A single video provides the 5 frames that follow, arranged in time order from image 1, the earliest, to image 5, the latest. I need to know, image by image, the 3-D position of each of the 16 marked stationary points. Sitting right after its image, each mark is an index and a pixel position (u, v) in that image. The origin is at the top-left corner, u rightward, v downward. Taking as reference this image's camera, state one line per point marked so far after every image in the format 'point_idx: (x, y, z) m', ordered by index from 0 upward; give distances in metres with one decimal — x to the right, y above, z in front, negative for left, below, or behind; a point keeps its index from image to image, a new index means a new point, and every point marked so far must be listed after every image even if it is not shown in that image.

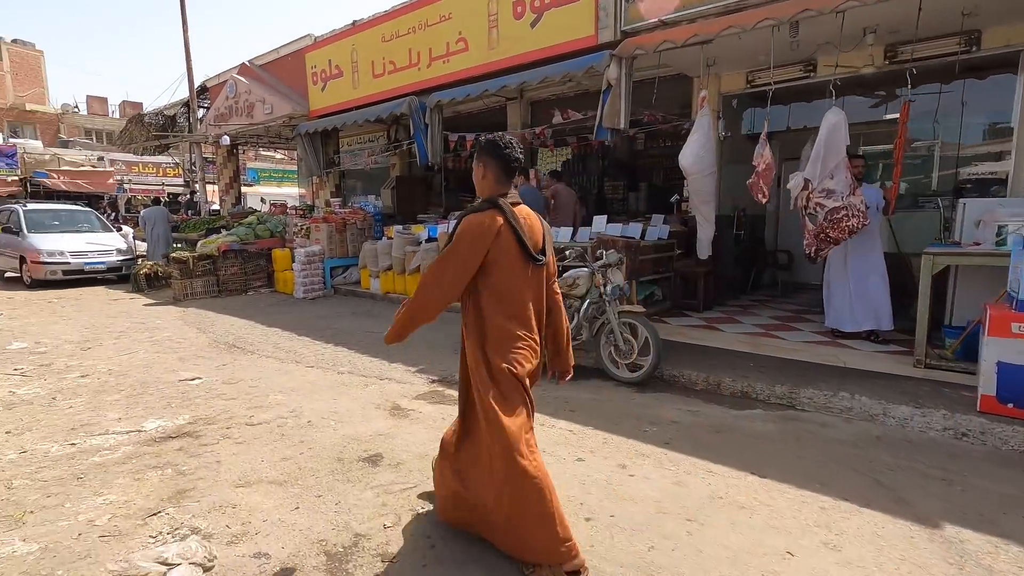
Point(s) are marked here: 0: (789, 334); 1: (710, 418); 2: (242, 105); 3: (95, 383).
0: (+3.4, -0.6, +6.5) m
1: (+1.6, -1.0, +4.3) m
2: (-6.5, +4.4, +13.0) m
3: (-4.0, -0.9, +5.1) m
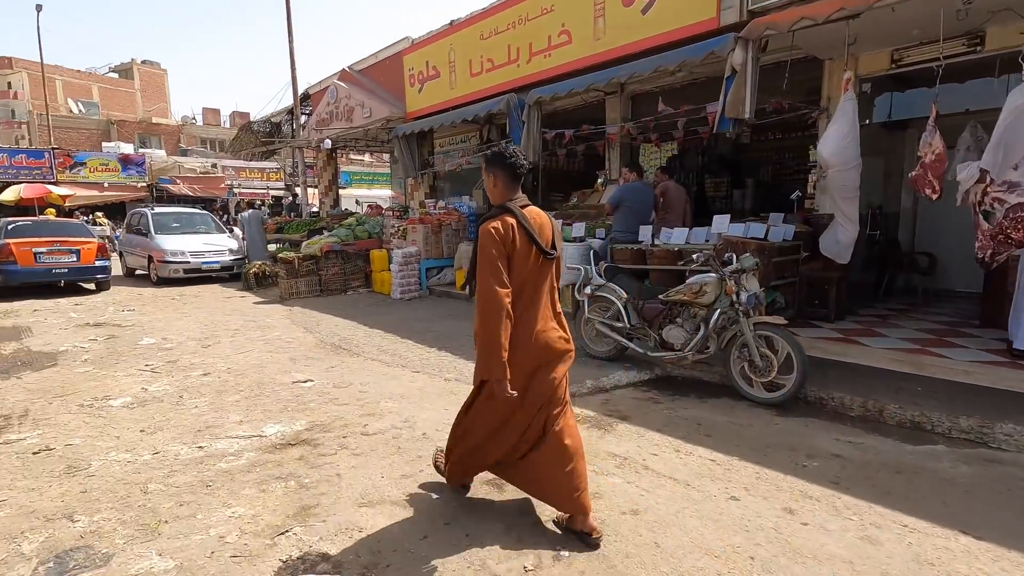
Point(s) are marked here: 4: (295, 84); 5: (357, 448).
0: (+4.6, -0.7, +5.6) m
1: (+2.5, -1.1, +3.6) m
2: (-4.2, +4.4, +13.4) m
3: (-2.9, -0.9, +5.3) m
4: (-6.8, +6.4, +16.9) m
5: (-1.1, -1.1, +3.8) m
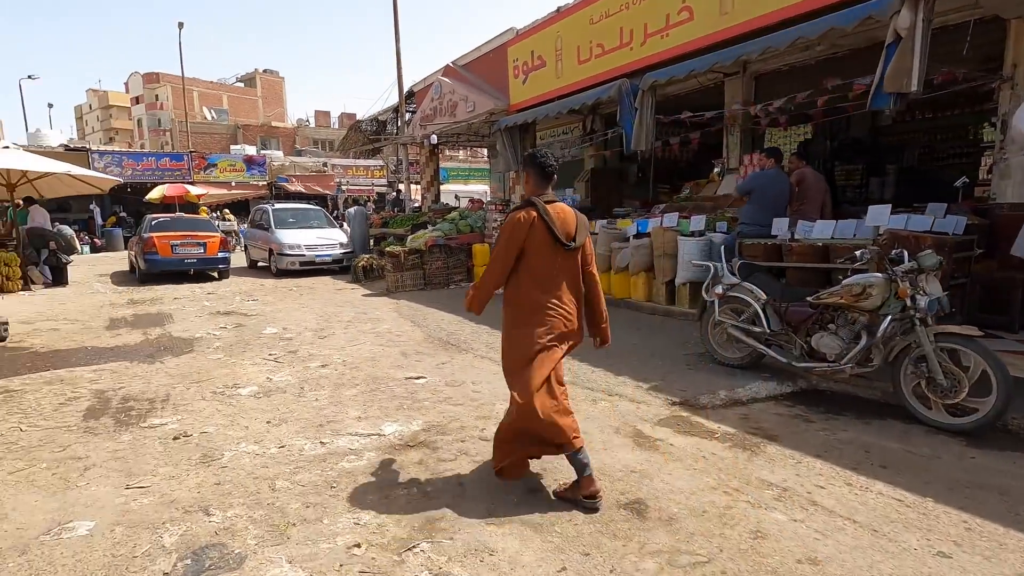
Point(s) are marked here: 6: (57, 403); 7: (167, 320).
0: (+5.7, -0.7, +4.4) m
1: (+3.3, -1.2, +2.8) m
2: (-1.7, +4.6, +13.5) m
3: (-1.8, -0.9, +5.3) m
4: (-3.6, +6.6, +17.3) m
5: (-0.2, -1.1, +3.6) m
6: (-3.8, -1.0, +4.5) m
7: (-5.4, -0.5, +8.3) m
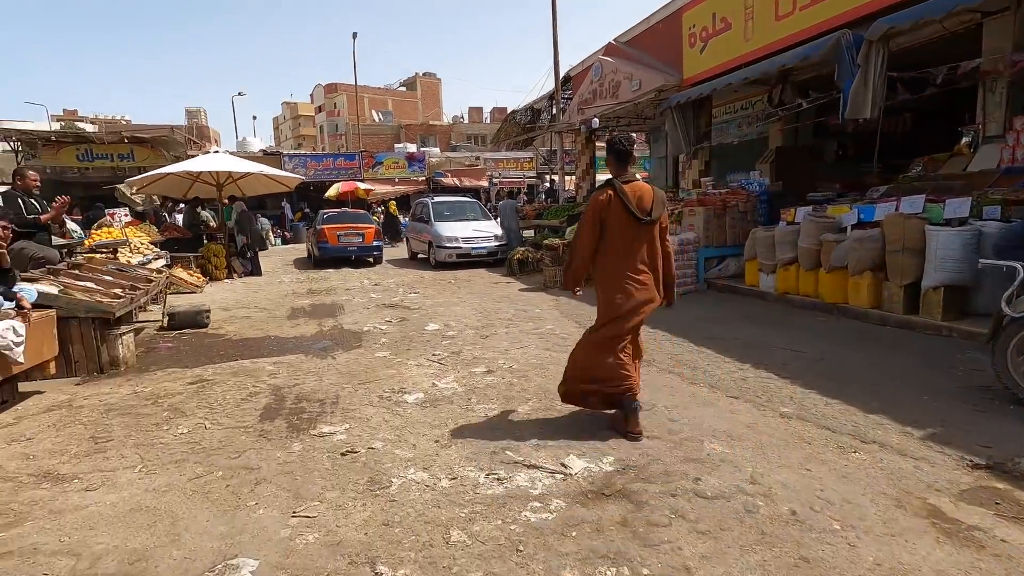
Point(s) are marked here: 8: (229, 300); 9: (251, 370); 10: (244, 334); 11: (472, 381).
0: (+6.9, -0.9, +1.9) m
1: (+4.1, -1.3, +1.0) m
2: (+2.2, +4.7, +12.5) m
3: (-0.1, -0.9, +4.8) m
4: (+1.4, +6.8, +16.7) m
5: (+0.9, -1.2, +2.7) m
6: (-2.3, -0.9, +4.5) m
7: (-2.8, -0.4, +8.6) m
8: (-5.2, -0.2, +9.8) m
9: (-2.6, -0.8, +5.4) m
10: (-3.6, -0.6, +7.2) m
11: (-0.4, -0.8, +4.9) m
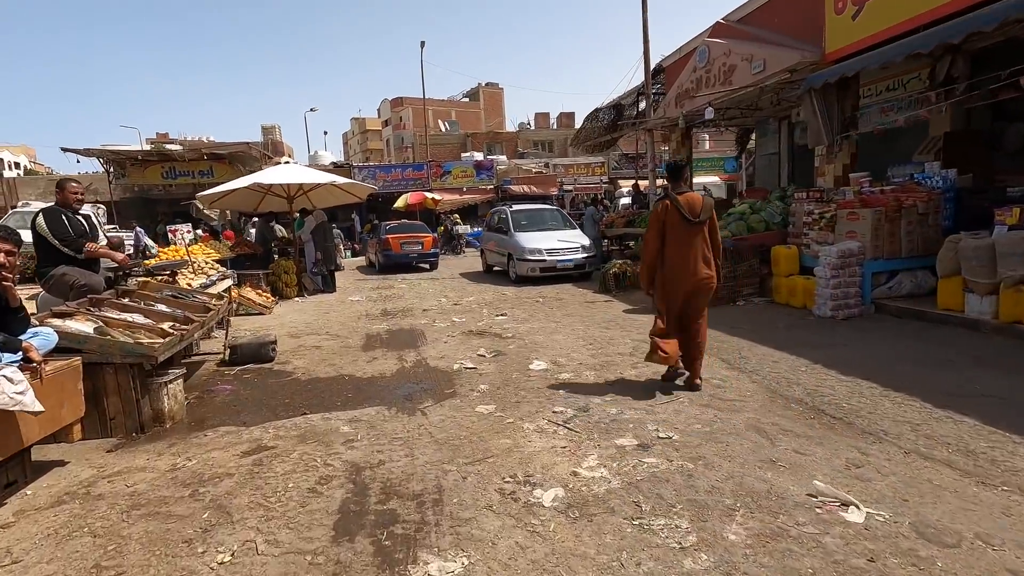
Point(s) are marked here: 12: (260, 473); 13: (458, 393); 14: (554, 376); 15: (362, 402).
0: (+7.6, -1.1, -0.4) m
1: (+4.8, -1.5, -1.0) m
2: (+4.1, +4.3, +10.7) m
3: (+1.0, -1.1, +3.2) m
4: (+3.8, +6.4, +15.0) m
5: (+1.8, -1.4, +1.0) m
6: (-1.2, -1.2, +3.2) m
7: (-1.3, -0.7, +7.3) m
8: (-3.5, -0.6, +8.9) m
9: (-1.5, -1.1, +4.1) m
10: (-2.2, -0.9, +6.0) m
11: (+0.7, -1.1, +3.4) m
12: (-1.6, -1.2, +3.5) m
13: (-0.5, -1.0, +5.0) m
14: (+0.4, -0.9, +5.3) m
15: (-1.4, -1.0, +4.9) m
